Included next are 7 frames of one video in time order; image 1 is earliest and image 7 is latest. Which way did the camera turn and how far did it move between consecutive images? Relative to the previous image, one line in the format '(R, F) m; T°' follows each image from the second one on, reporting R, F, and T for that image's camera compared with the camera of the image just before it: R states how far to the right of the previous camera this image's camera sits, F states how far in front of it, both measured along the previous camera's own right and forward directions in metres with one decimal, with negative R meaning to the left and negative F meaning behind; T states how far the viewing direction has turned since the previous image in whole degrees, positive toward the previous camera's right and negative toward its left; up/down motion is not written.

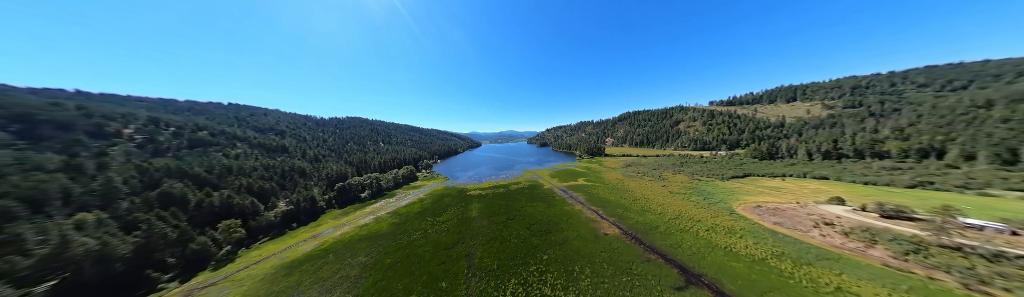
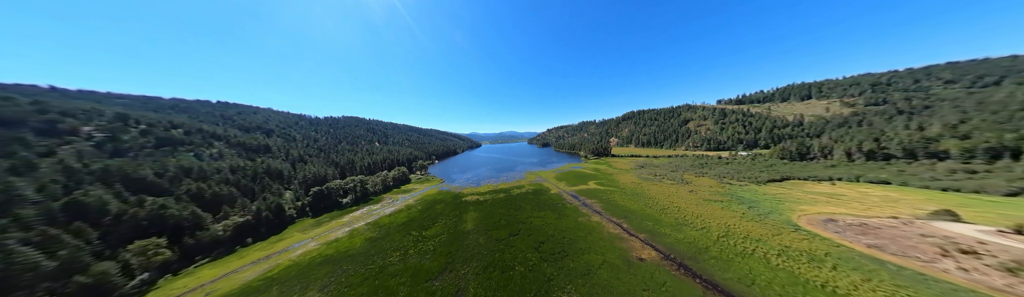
(-0.4, +4.8) m; 0°
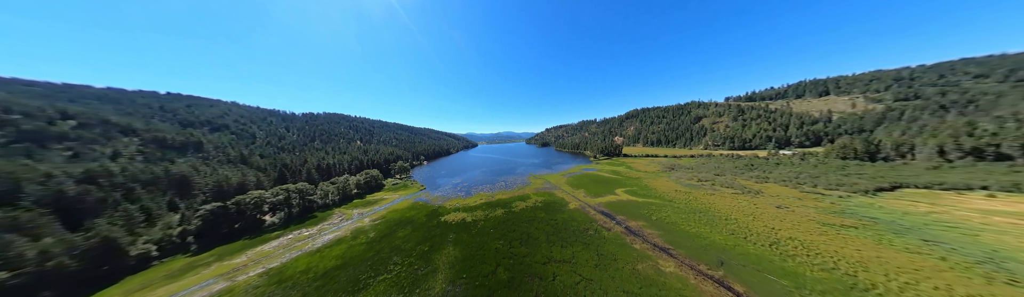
(-0.8, +10.3) m; +1°
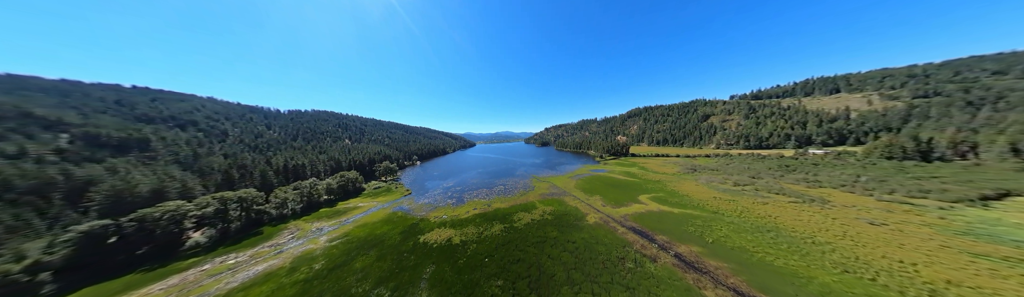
(-0.4, +5.5) m; +1°
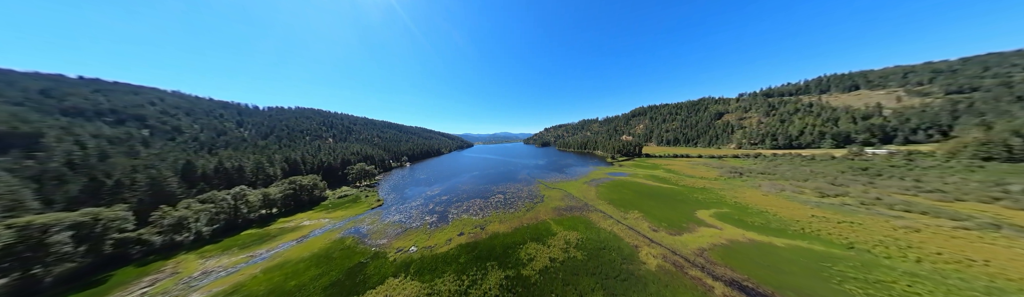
(-0.7, +7.7) m; +1°
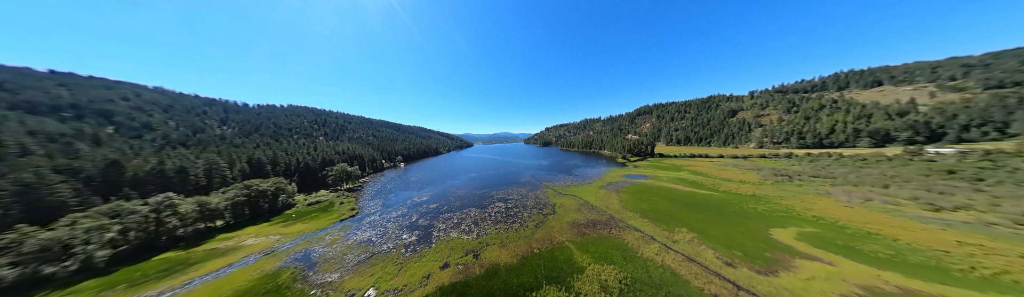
(-0.5, +4.9) m; 0°
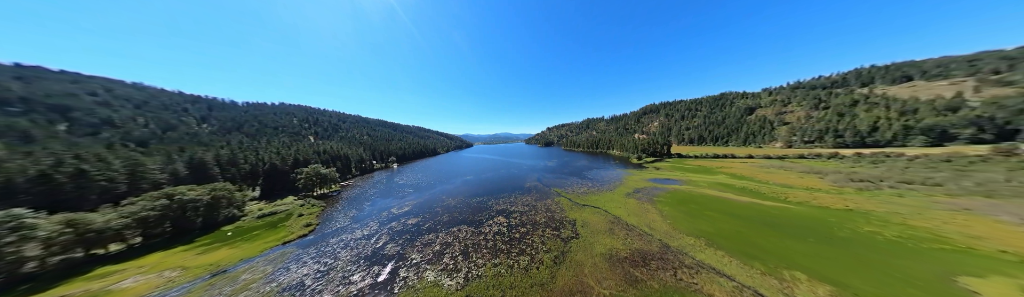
(-0.5, +5.4) m; 0°
